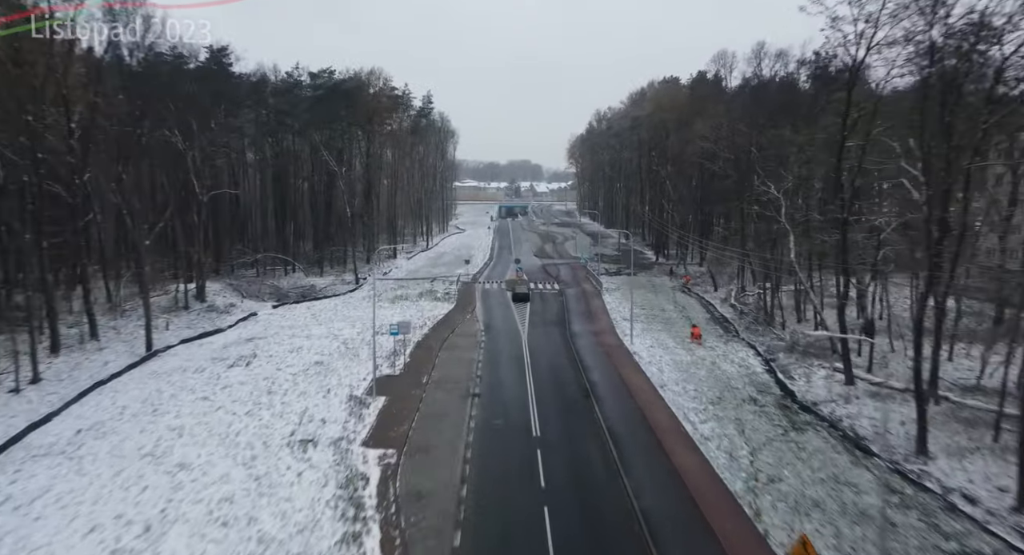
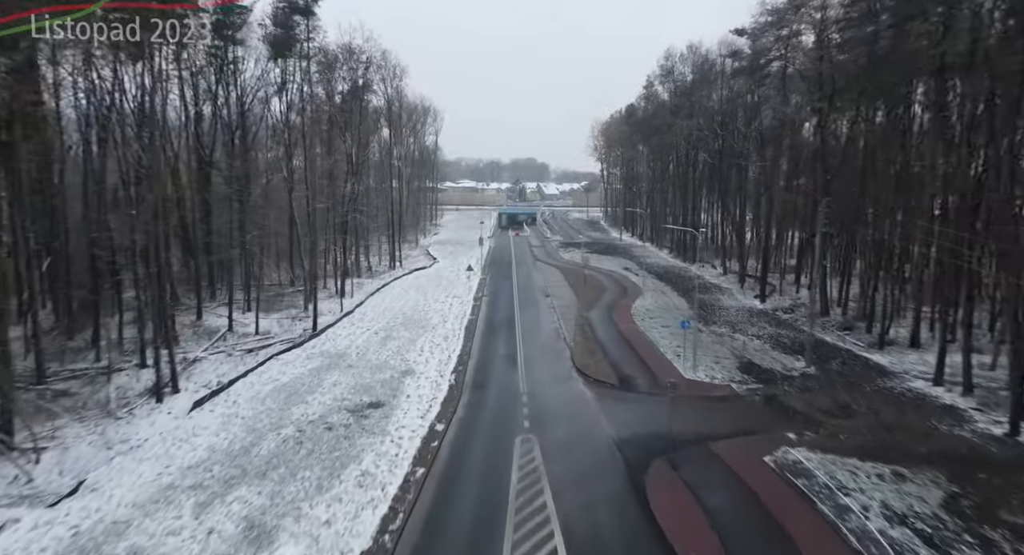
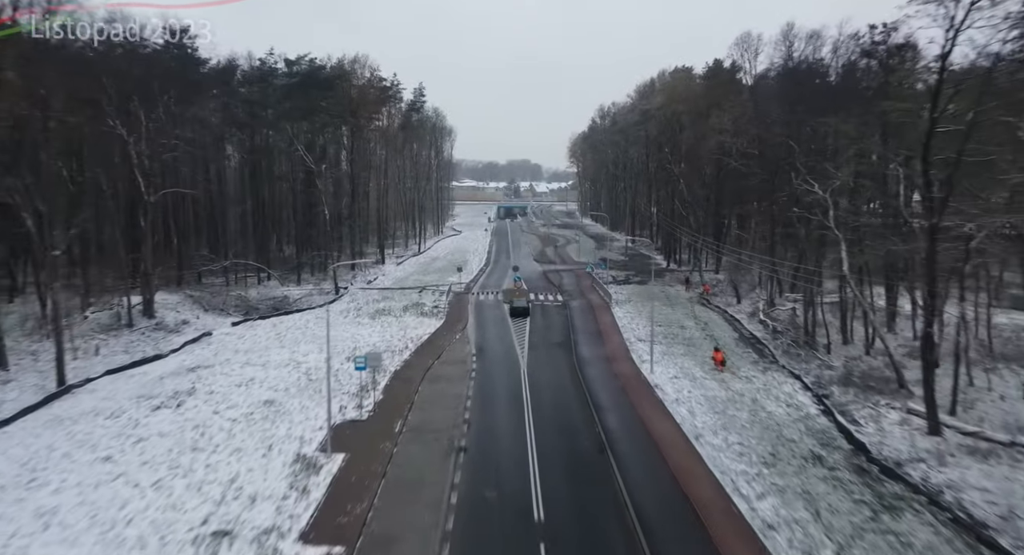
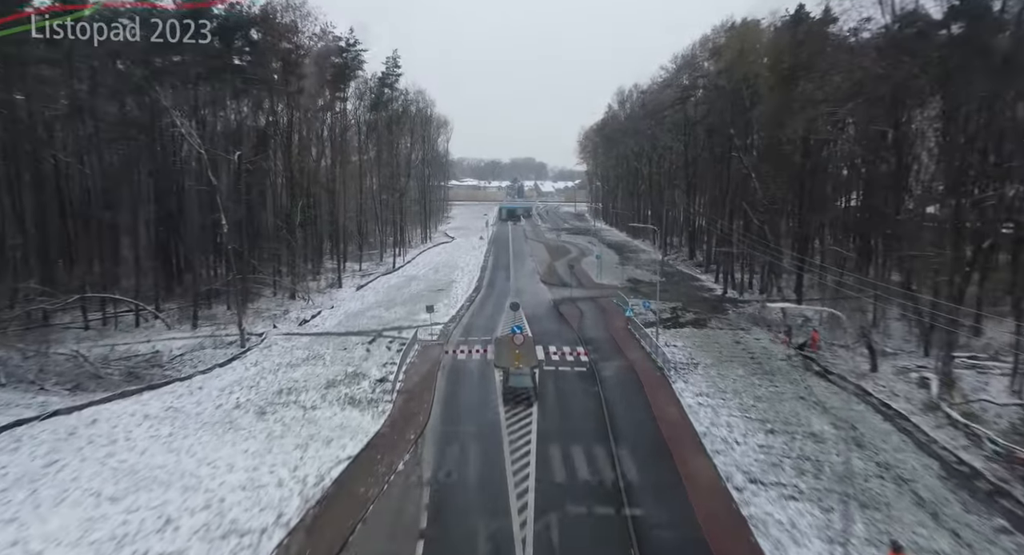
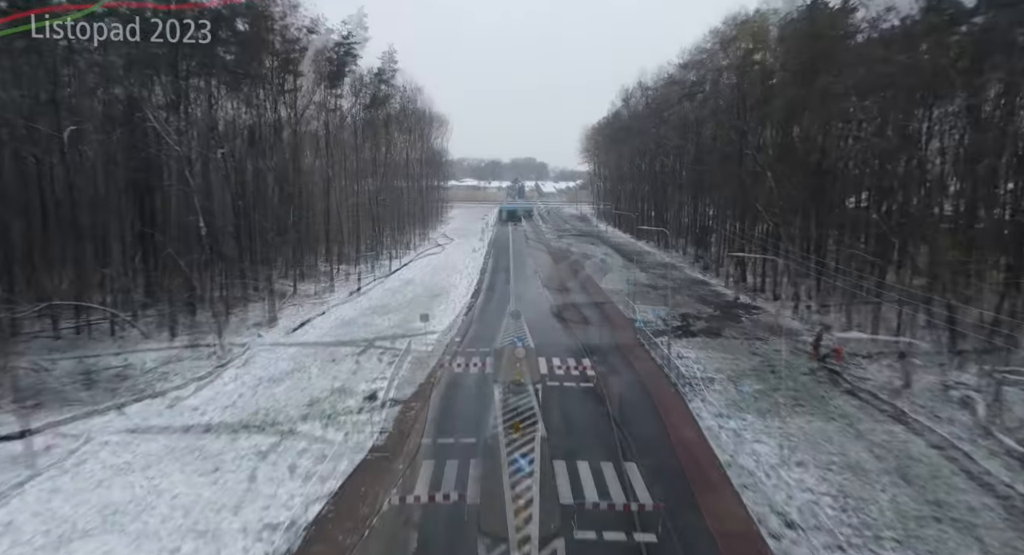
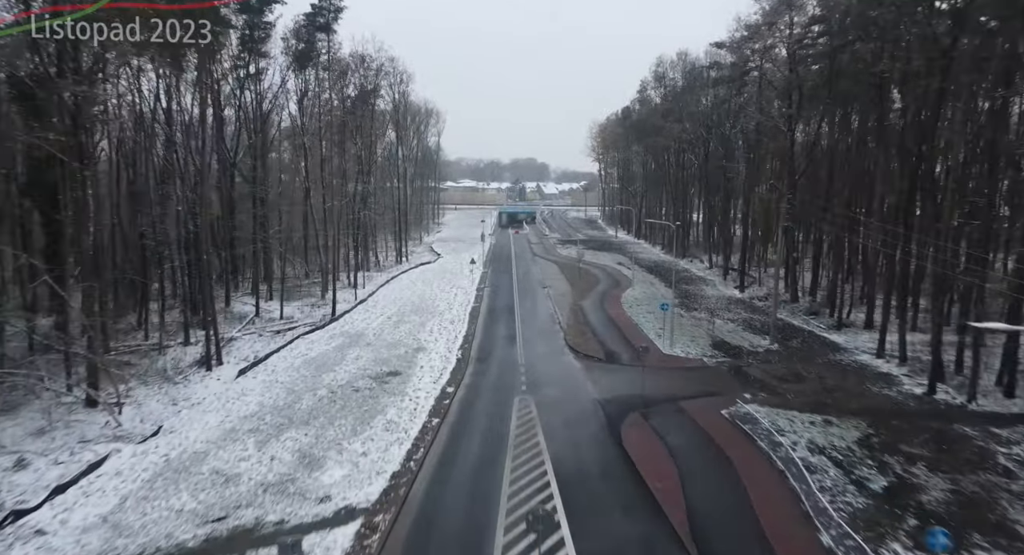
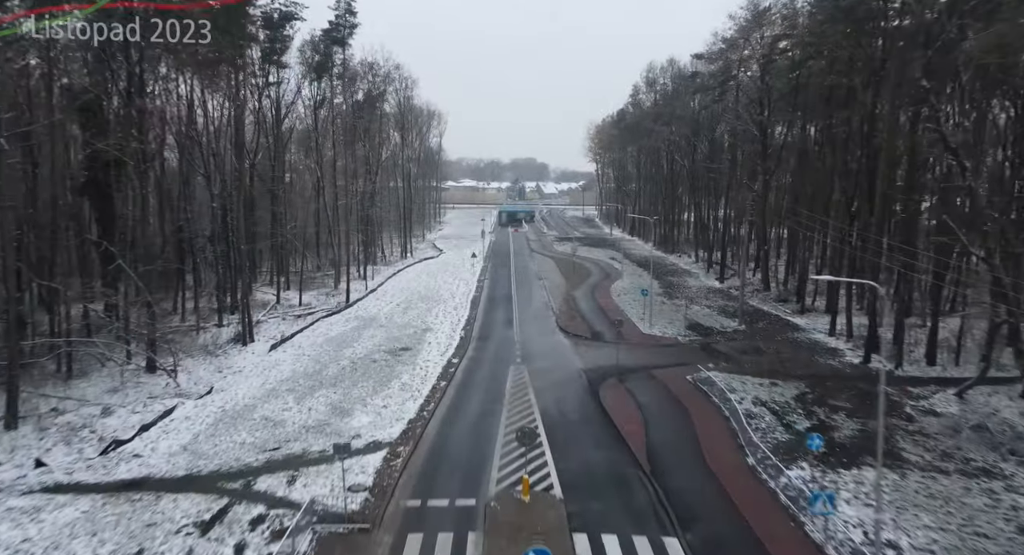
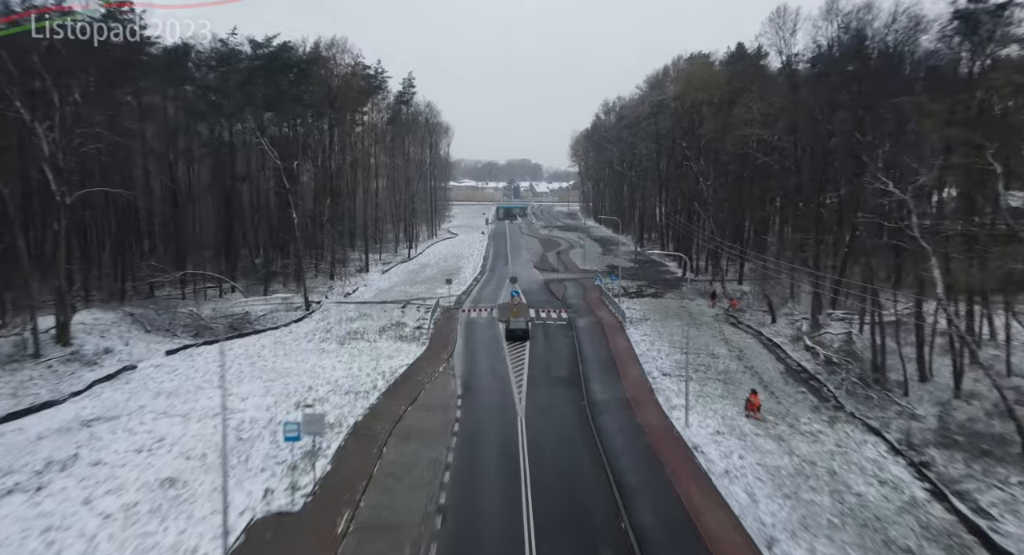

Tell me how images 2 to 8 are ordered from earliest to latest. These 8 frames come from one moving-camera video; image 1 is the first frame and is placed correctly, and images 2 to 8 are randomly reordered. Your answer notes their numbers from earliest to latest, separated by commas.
3, 8, 4, 5, 7, 6, 2
